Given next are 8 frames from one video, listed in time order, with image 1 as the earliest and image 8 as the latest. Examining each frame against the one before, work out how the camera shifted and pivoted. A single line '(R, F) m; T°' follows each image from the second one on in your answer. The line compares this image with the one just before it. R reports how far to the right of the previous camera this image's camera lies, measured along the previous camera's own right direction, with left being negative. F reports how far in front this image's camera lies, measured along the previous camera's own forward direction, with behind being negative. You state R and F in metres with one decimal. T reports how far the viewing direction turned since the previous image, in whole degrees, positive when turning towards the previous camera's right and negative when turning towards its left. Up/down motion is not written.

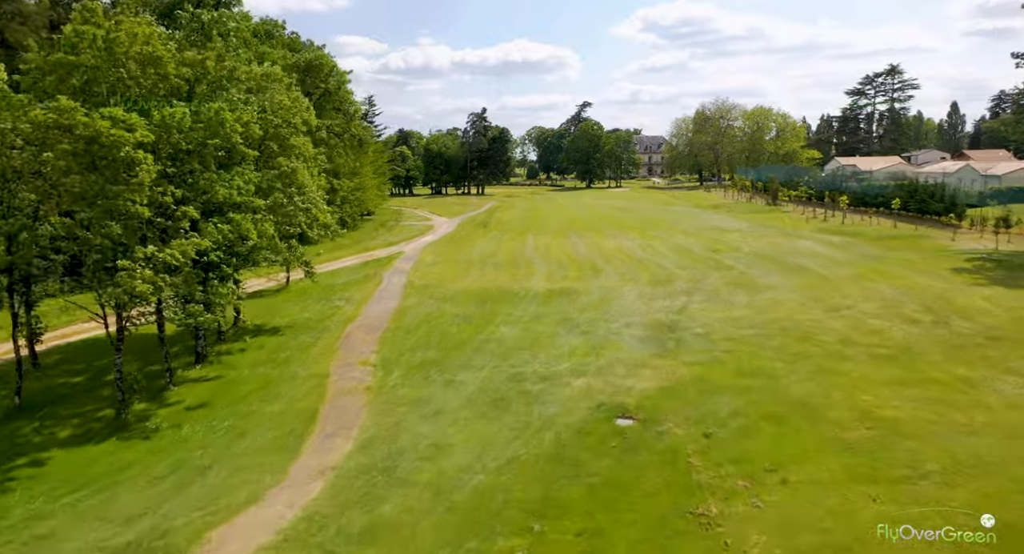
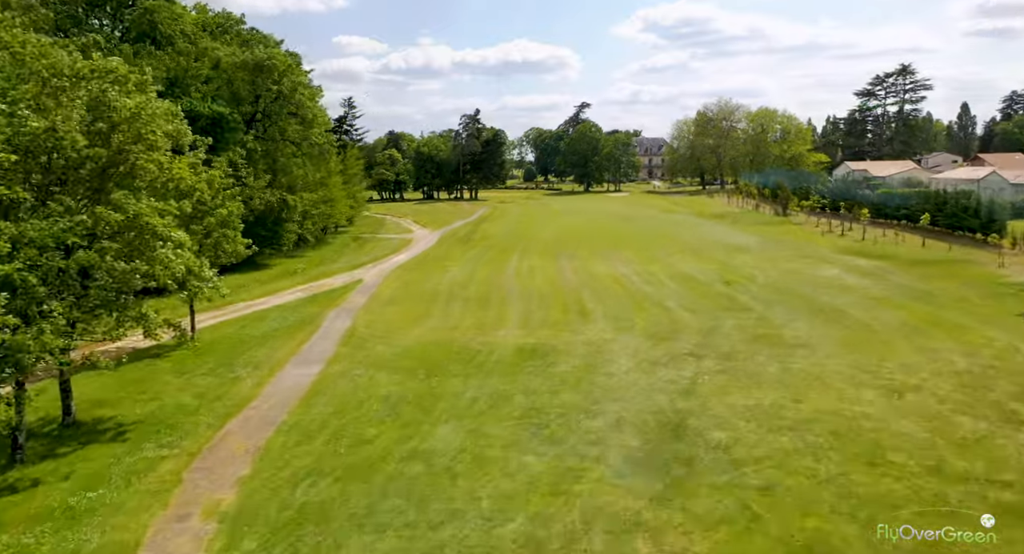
(+0.9, +4.5) m; 0°
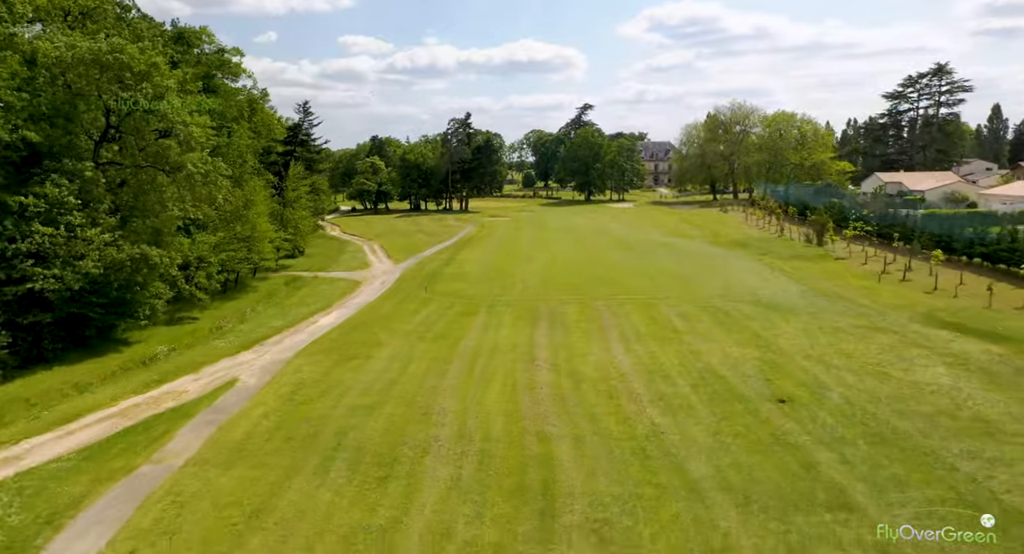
(+1.5, +9.5) m; 0°
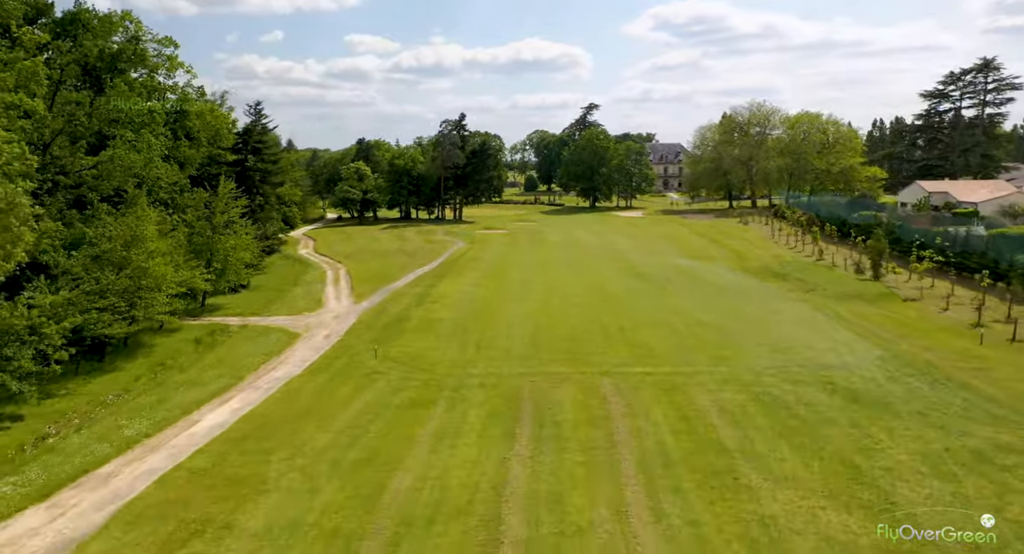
(+0.9, +8.9) m; 0°
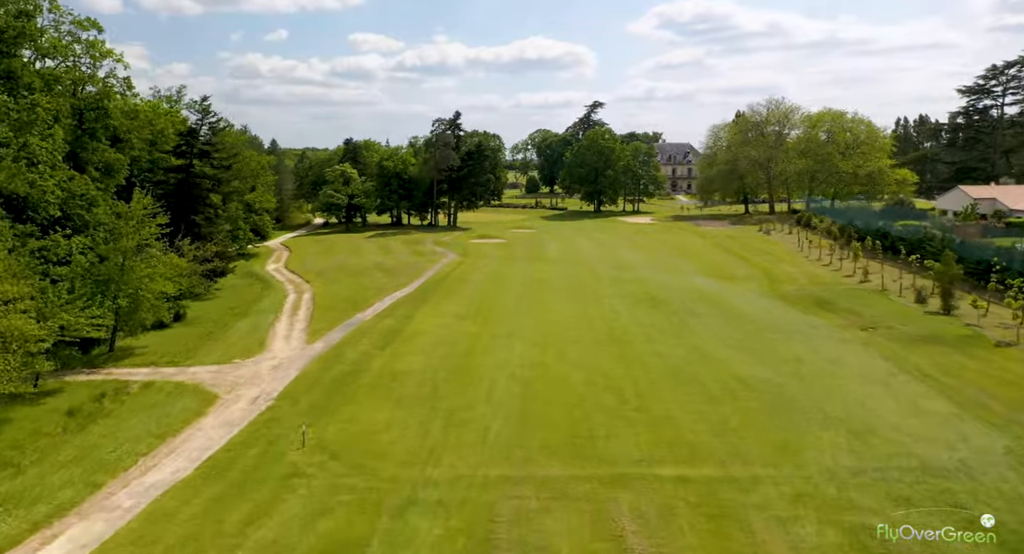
(+0.6, +7.3) m; 0°
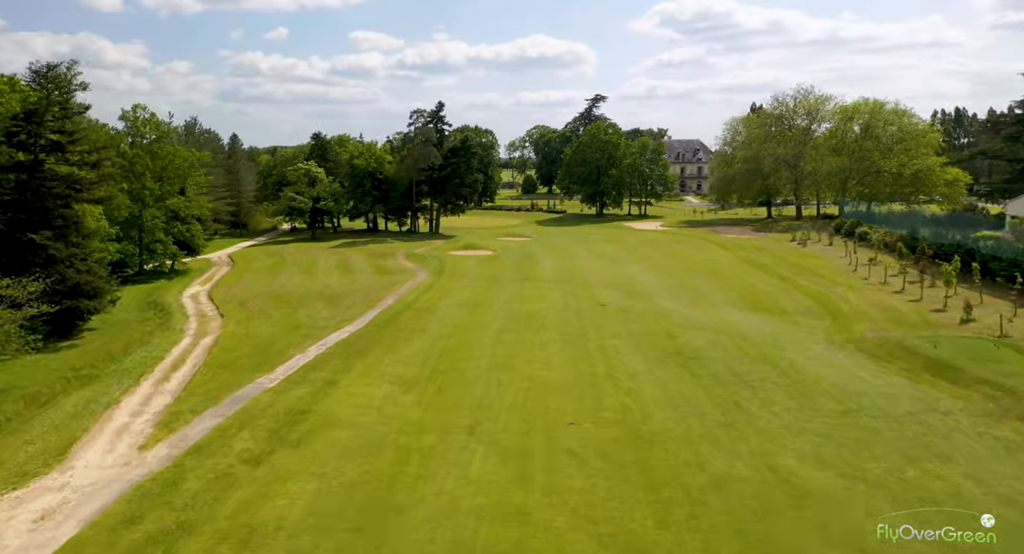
(+1.1, +11.8) m; 0°
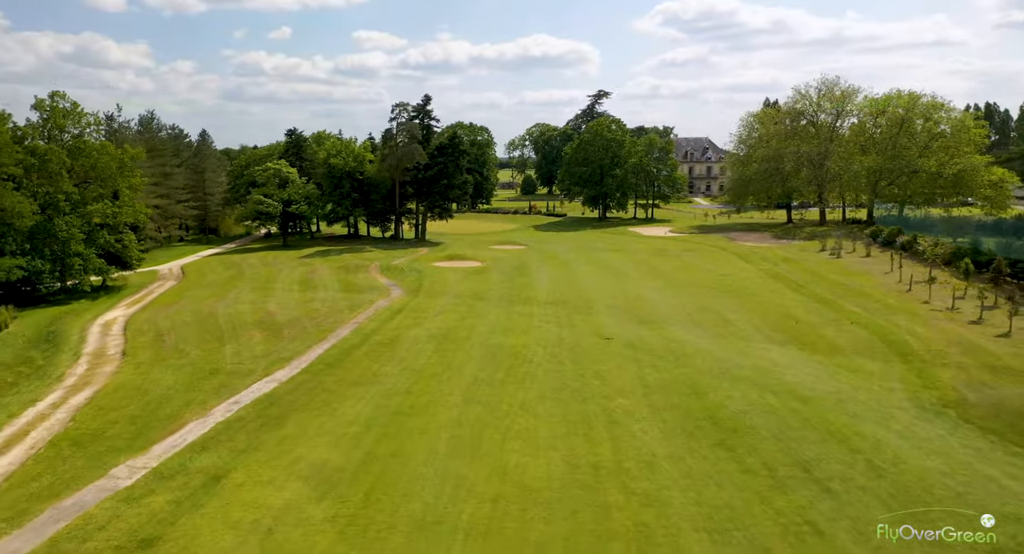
(+0.9, +8.0) m; 0°
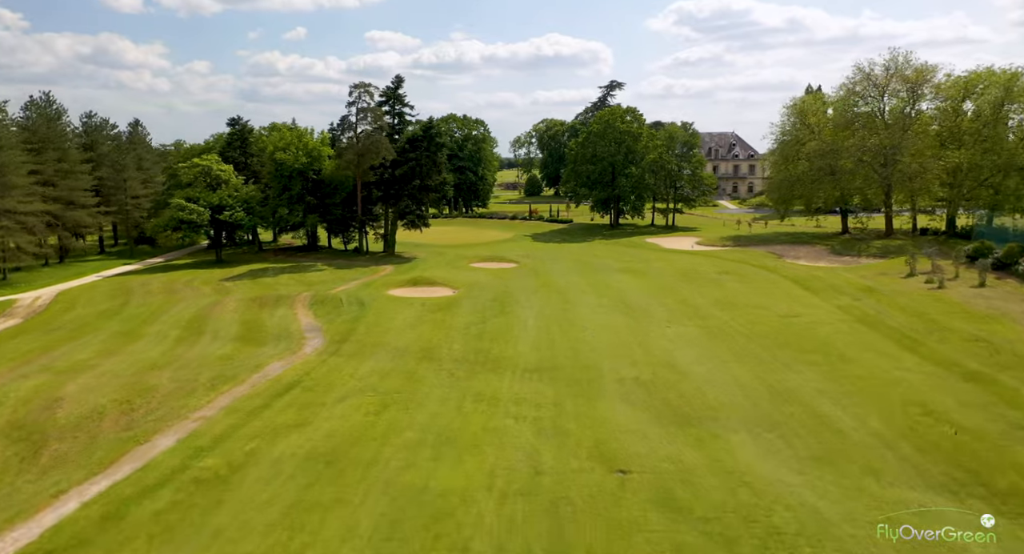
(+1.8, +15.0) m; -1°
